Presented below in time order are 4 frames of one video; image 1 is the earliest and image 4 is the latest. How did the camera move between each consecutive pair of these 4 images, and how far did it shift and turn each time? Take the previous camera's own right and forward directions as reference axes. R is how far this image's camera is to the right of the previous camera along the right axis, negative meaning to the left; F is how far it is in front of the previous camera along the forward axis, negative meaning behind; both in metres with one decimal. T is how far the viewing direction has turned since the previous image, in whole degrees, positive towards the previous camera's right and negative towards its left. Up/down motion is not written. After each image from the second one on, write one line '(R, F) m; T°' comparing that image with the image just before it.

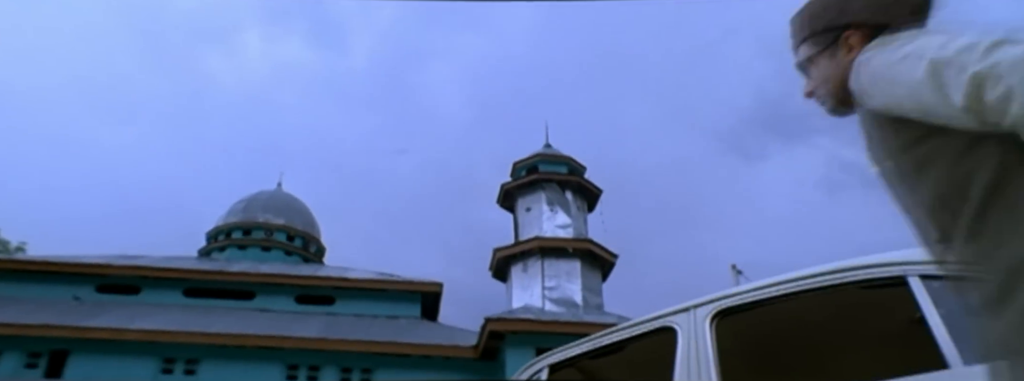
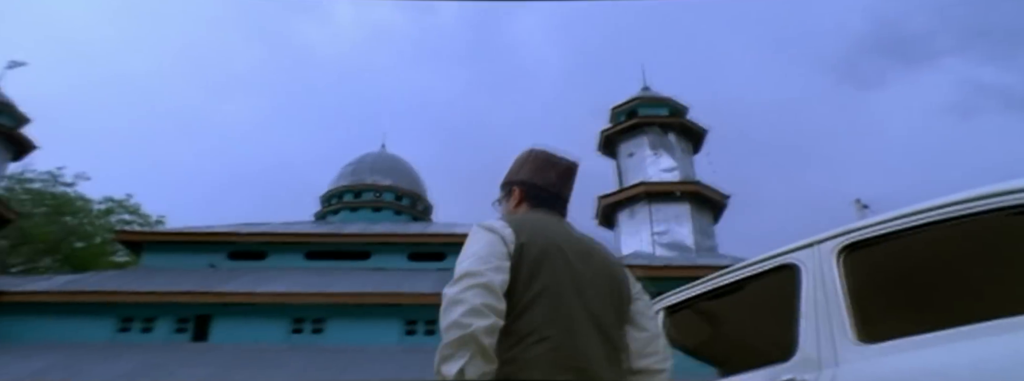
(-0.3, +0.3) m; -8°
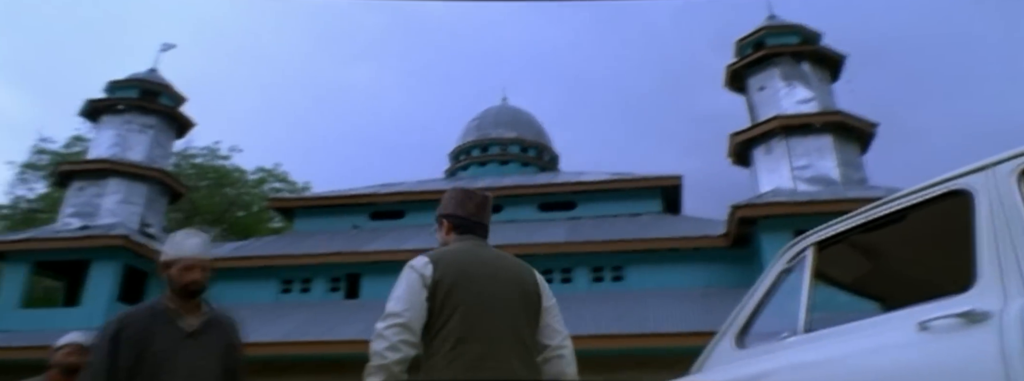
(-1.1, 0.0) m; -7°
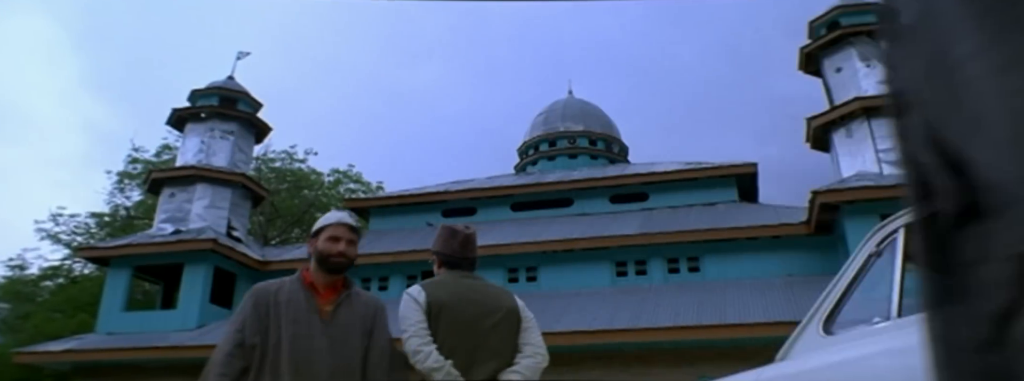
(-0.7, 0.0) m; -3°
